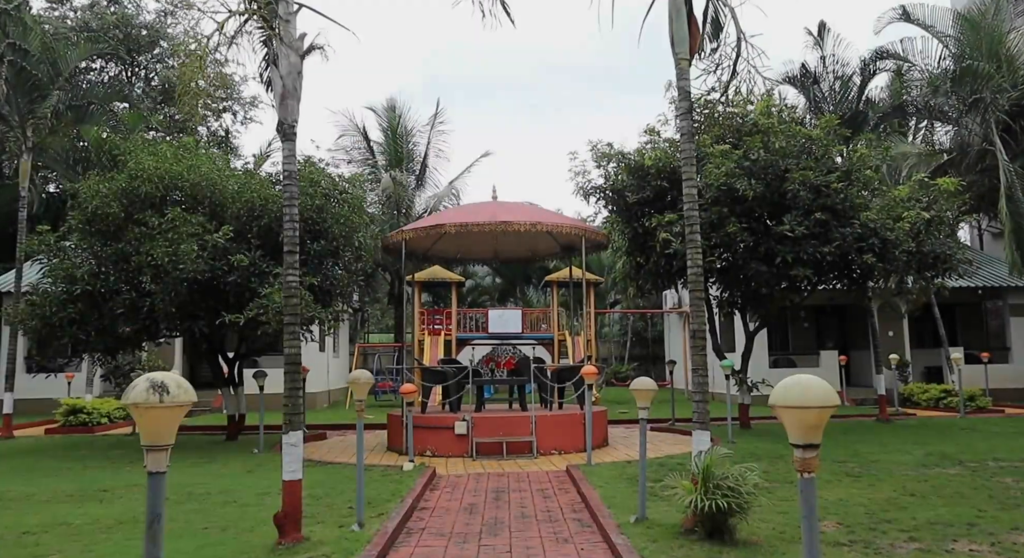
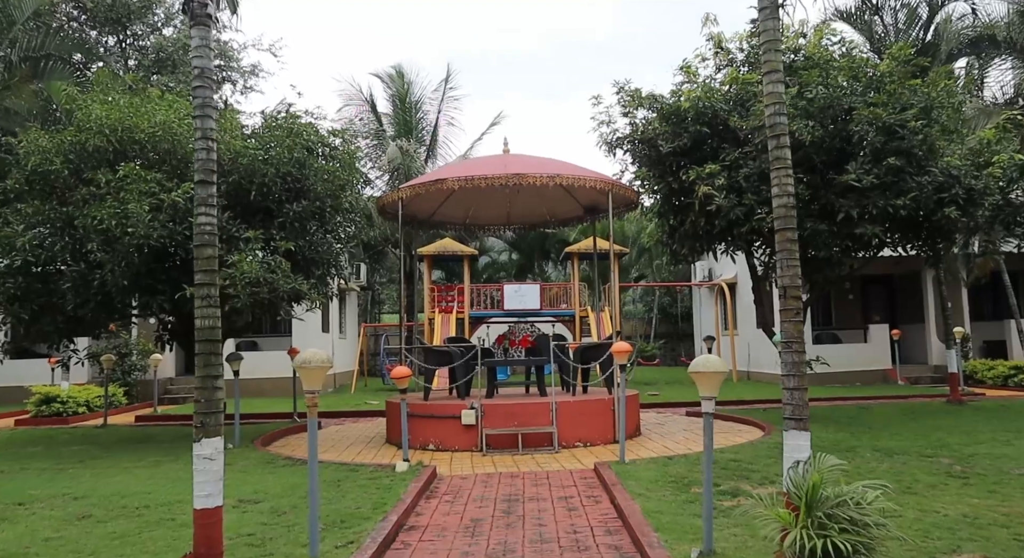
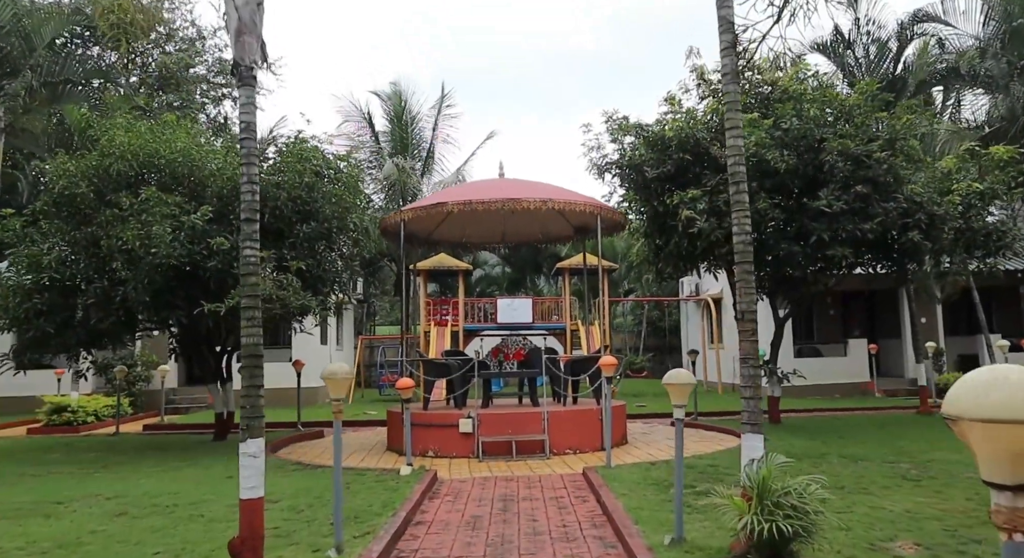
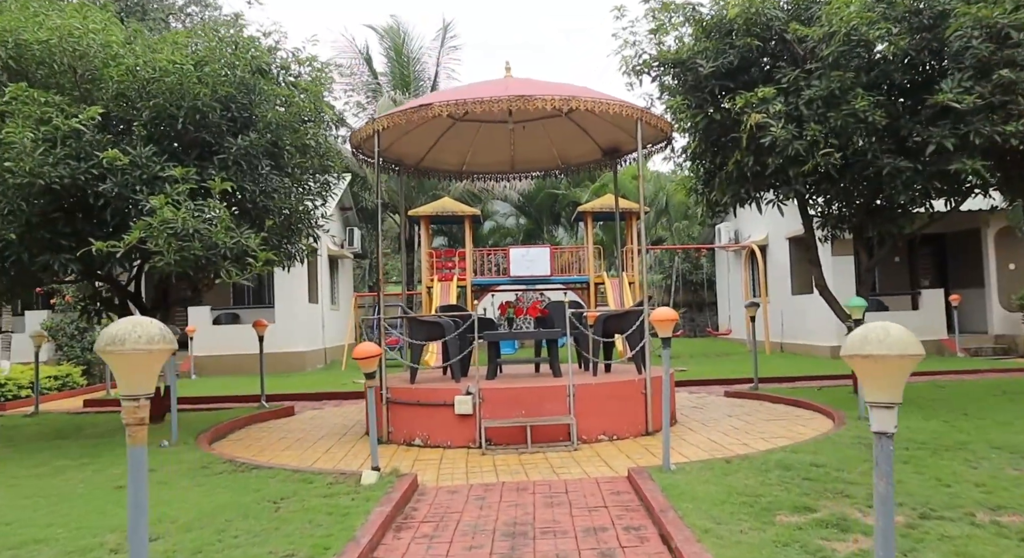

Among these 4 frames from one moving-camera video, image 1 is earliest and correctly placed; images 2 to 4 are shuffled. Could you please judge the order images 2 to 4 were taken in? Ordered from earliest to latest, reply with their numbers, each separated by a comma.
3, 2, 4
